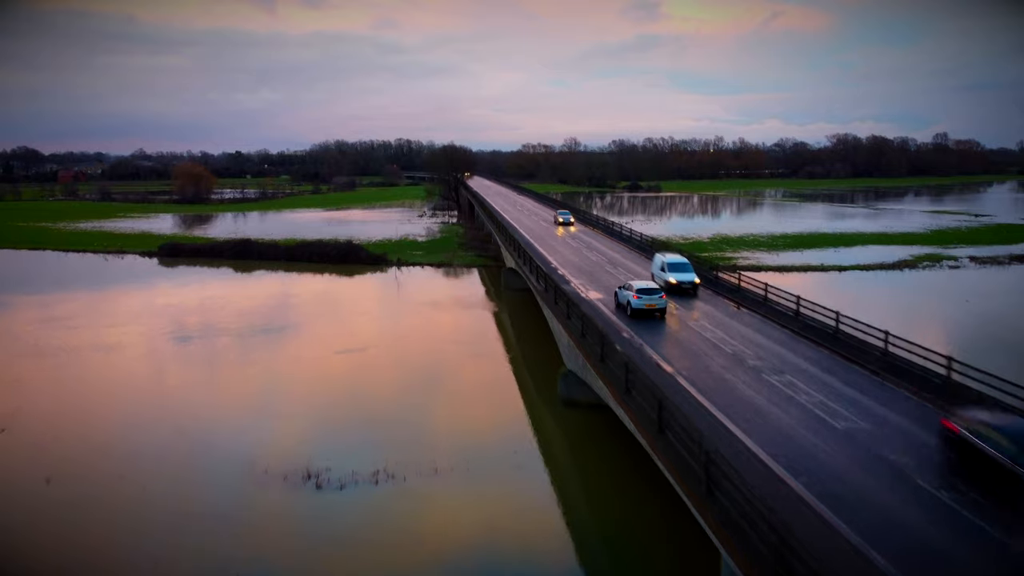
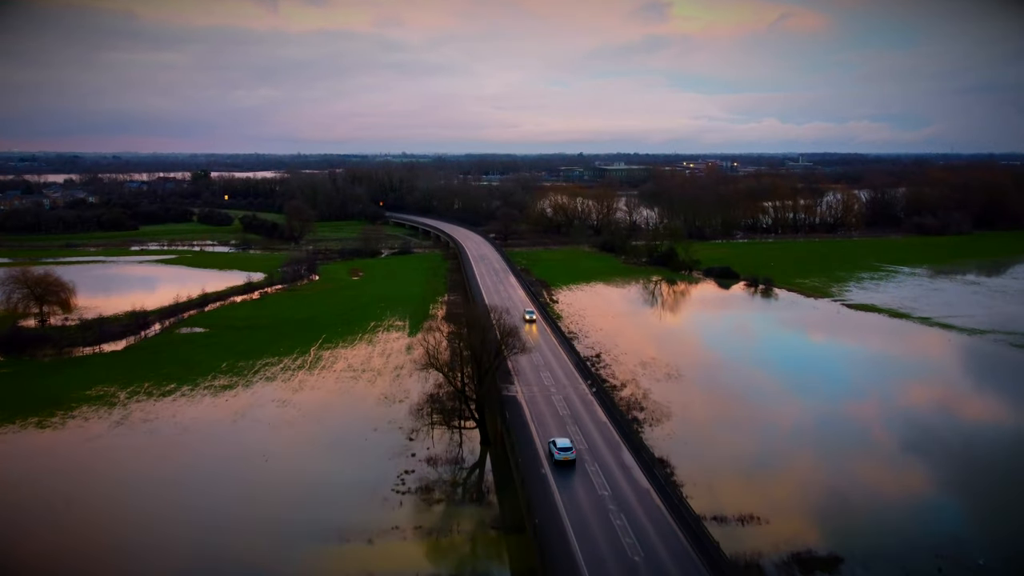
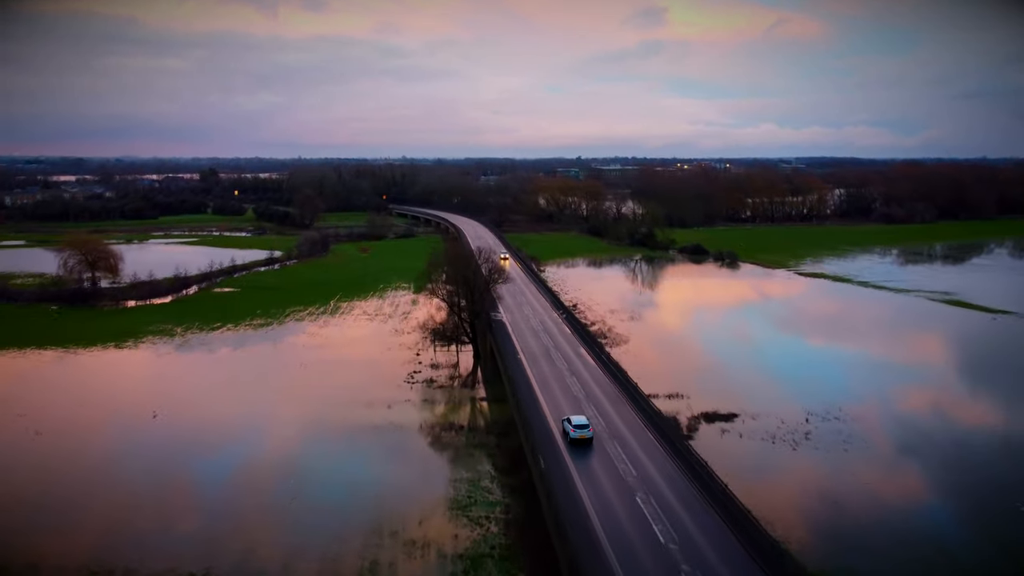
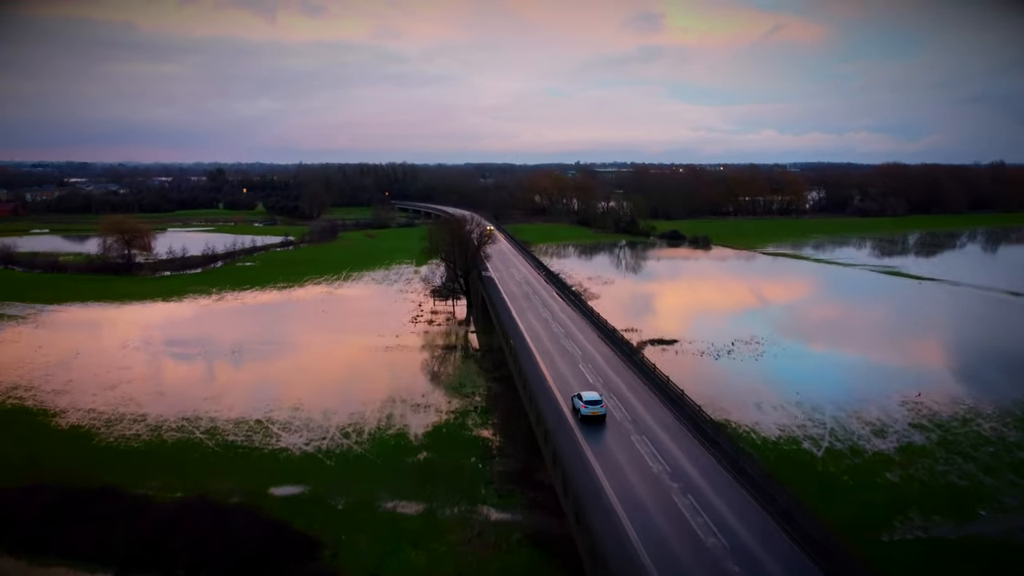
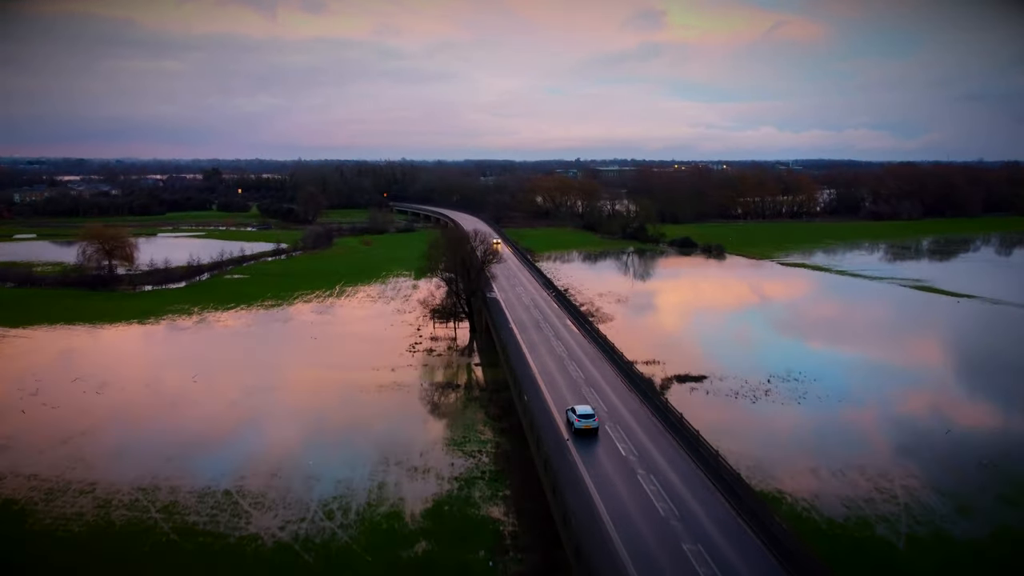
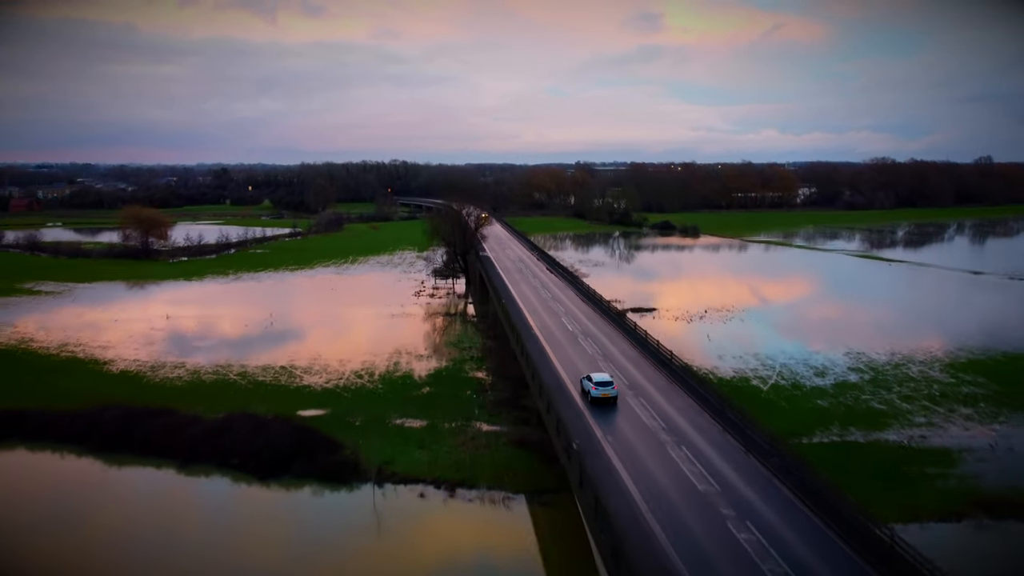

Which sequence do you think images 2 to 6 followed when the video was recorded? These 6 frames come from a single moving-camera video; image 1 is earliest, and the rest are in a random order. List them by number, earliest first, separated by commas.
6, 4, 5, 3, 2
